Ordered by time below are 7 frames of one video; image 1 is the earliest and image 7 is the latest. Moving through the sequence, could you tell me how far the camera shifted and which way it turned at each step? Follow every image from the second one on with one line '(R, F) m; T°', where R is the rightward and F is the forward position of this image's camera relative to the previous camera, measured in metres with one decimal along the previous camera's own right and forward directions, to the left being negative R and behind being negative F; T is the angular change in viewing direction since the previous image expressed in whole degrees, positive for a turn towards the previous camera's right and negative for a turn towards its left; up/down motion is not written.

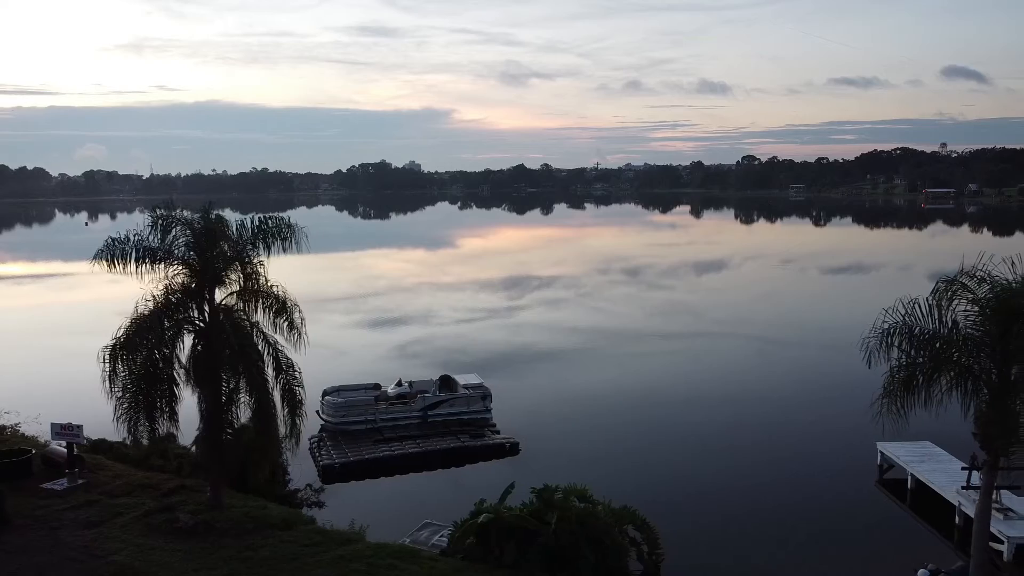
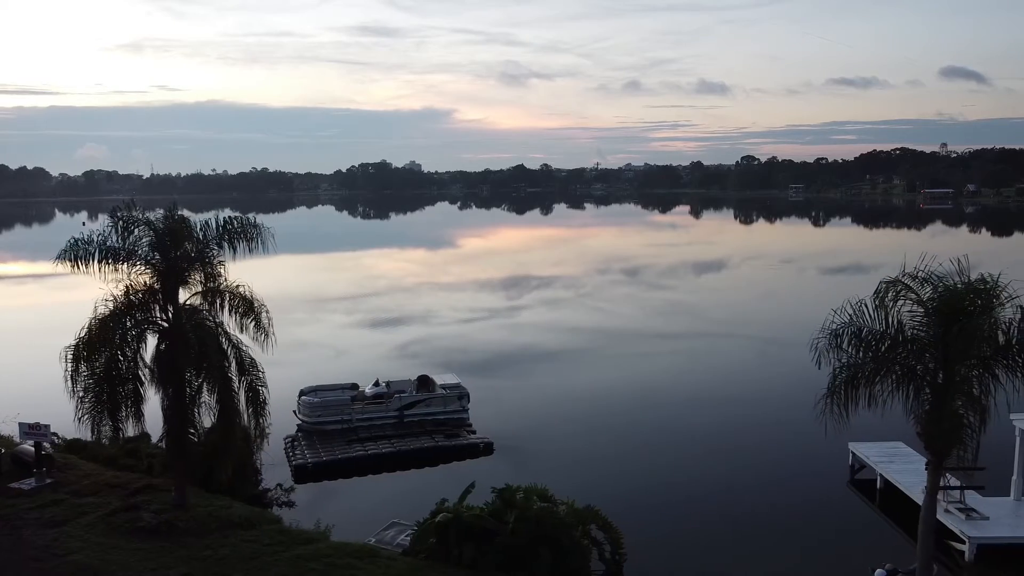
(+0.5, 0.0) m; 0°
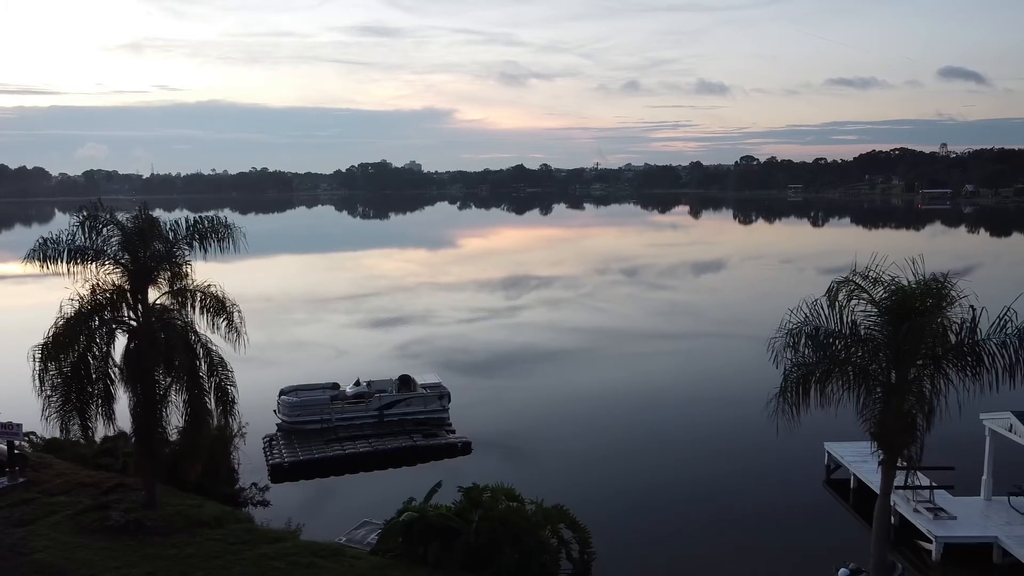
(+0.5, 0.0) m; 0°
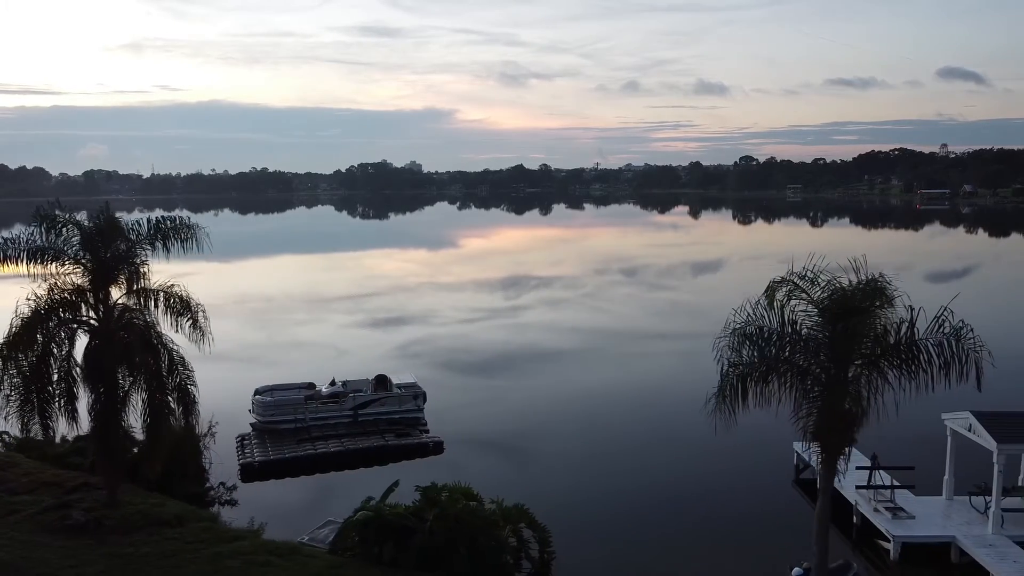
(+0.6, 0.0) m; 0°
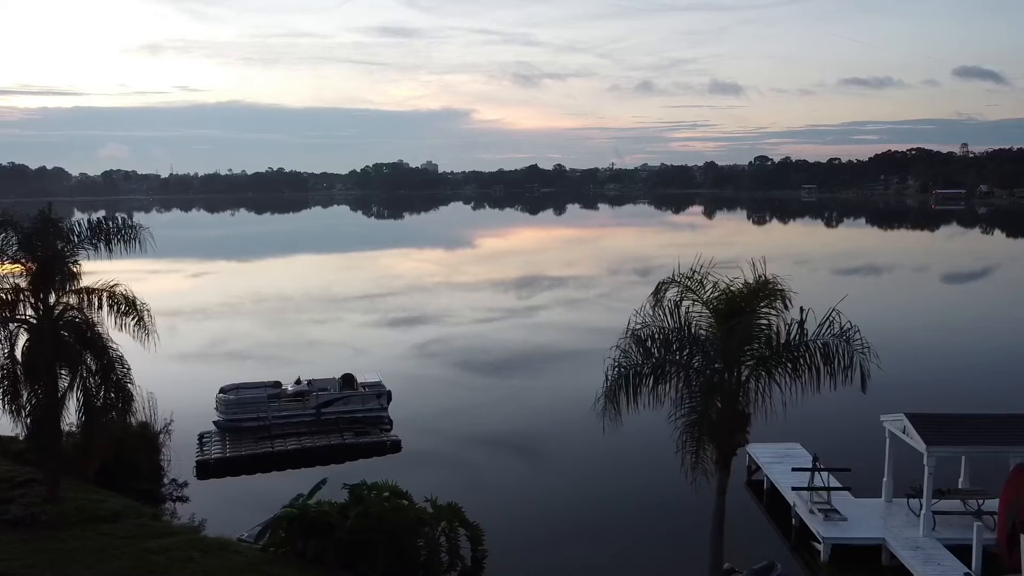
(+1.2, -0.1) m; -1°
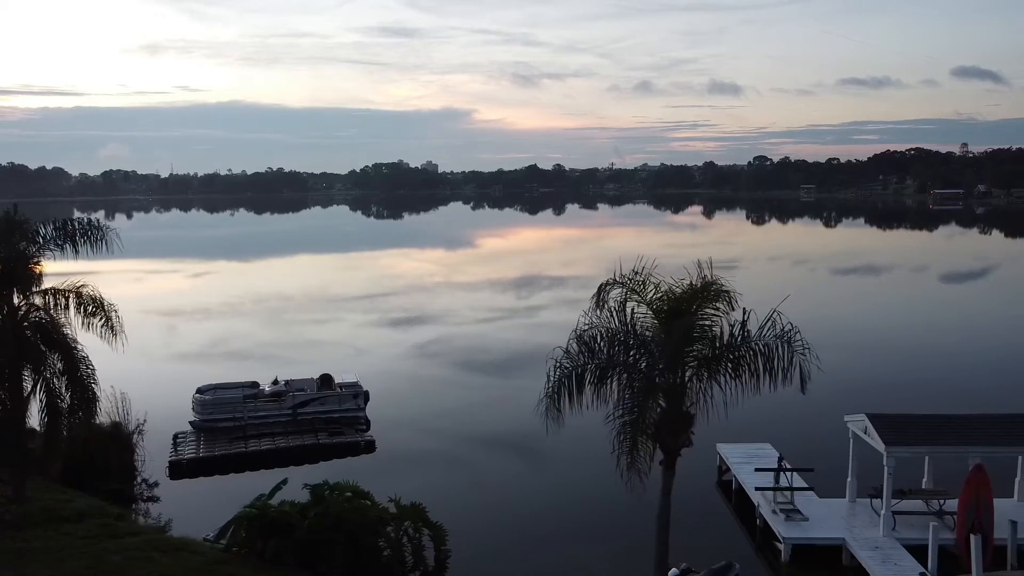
(+0.5, 0.0) m; 0°
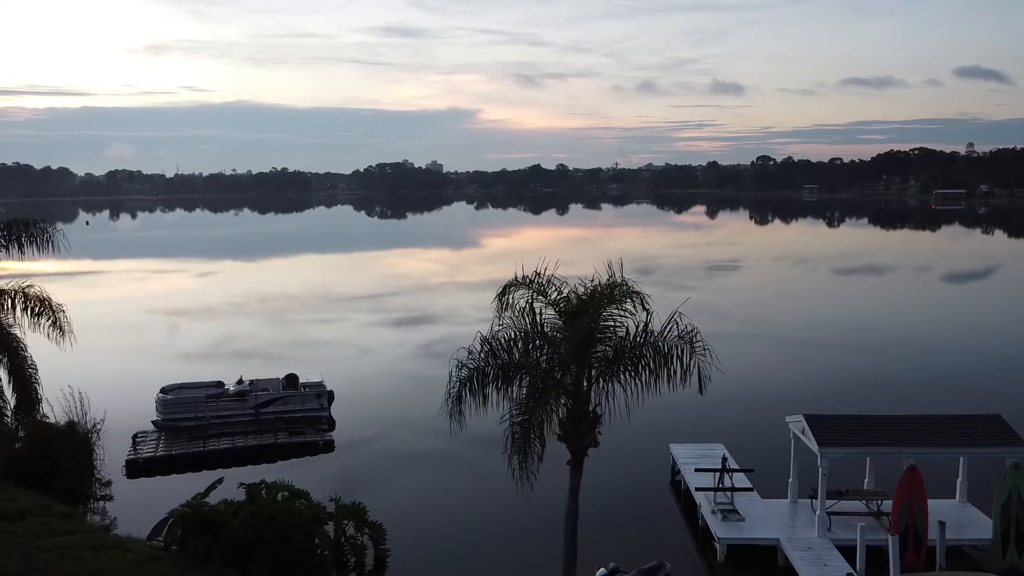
(+1.0, -0.1) m; 0°
